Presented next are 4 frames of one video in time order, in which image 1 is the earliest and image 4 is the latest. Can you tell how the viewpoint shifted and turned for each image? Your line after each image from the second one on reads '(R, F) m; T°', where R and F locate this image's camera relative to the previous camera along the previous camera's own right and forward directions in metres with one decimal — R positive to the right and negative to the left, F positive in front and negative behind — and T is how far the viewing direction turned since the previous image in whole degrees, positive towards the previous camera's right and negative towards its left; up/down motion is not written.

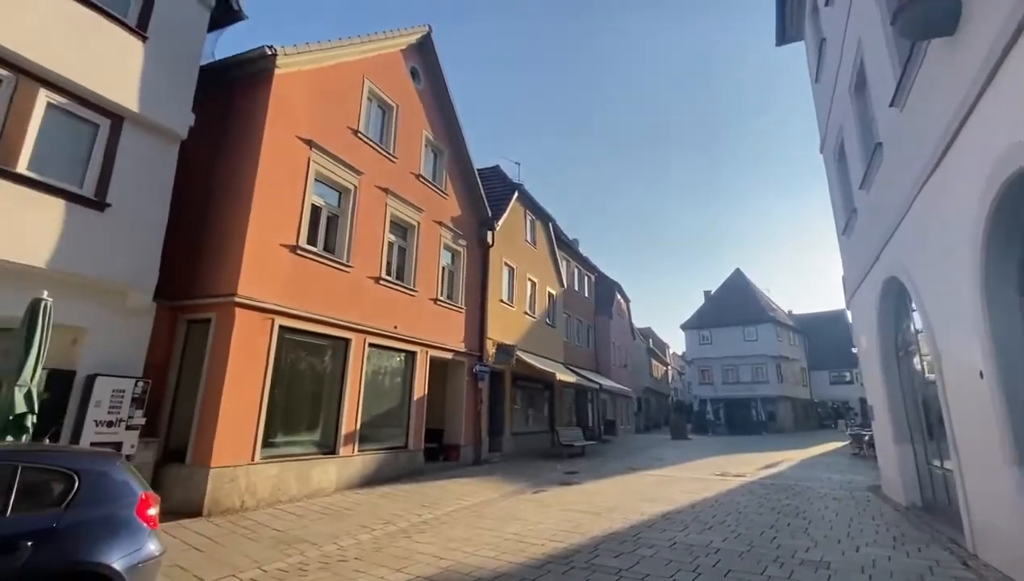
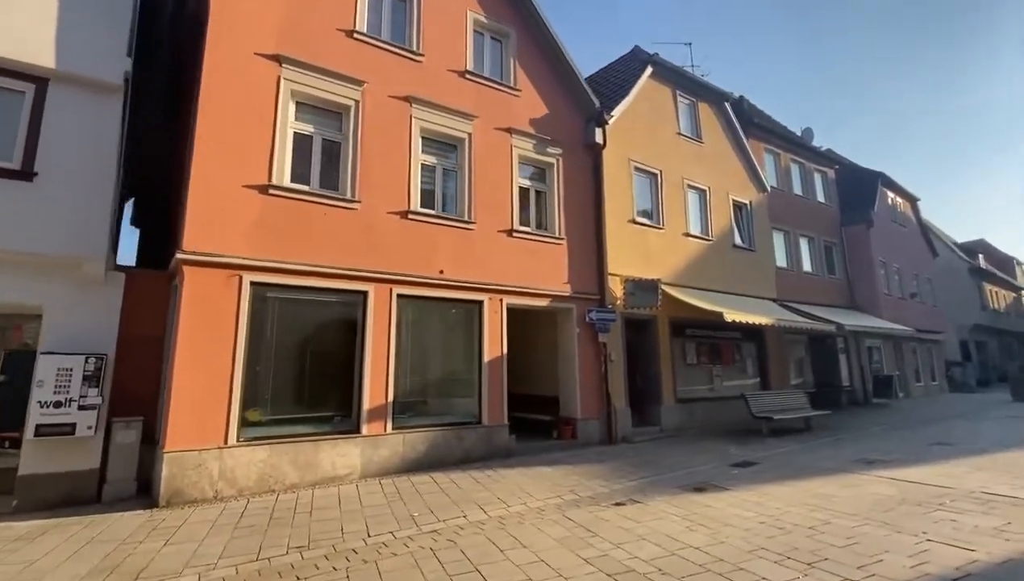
(+3.3, +5.3) m; -30°
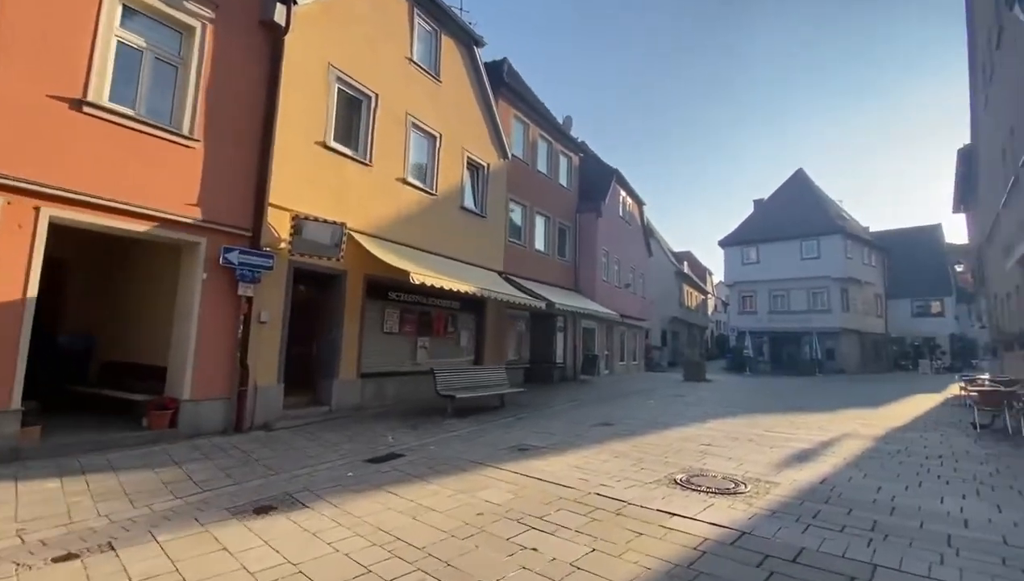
(+3.2, +2.2) m; +24°
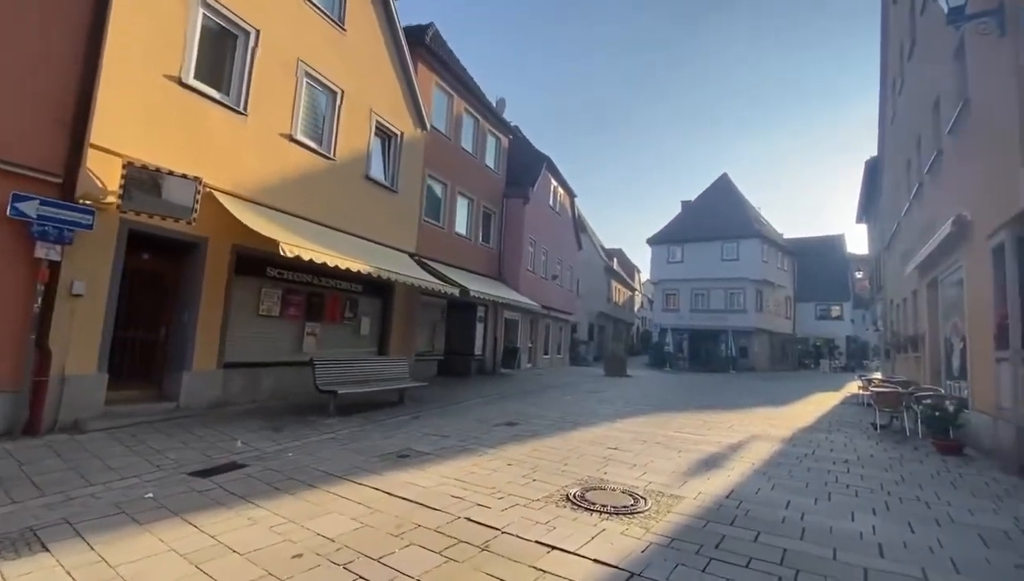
(+0.8, +1.2) m; +8°
